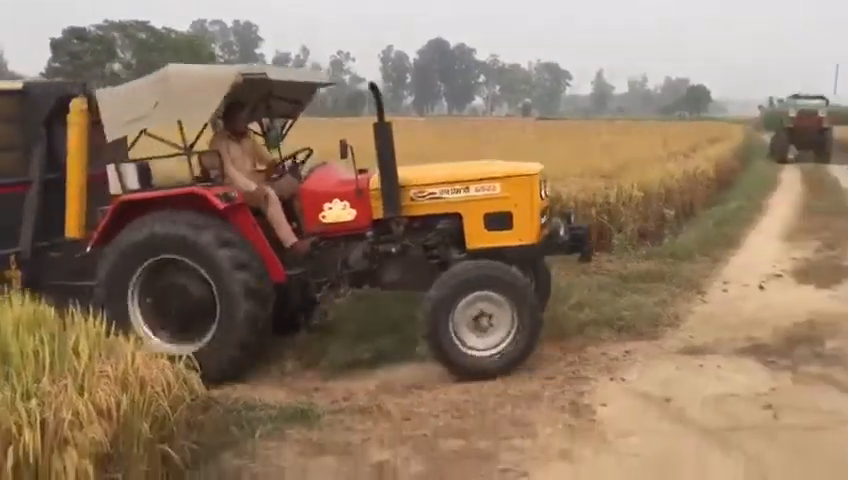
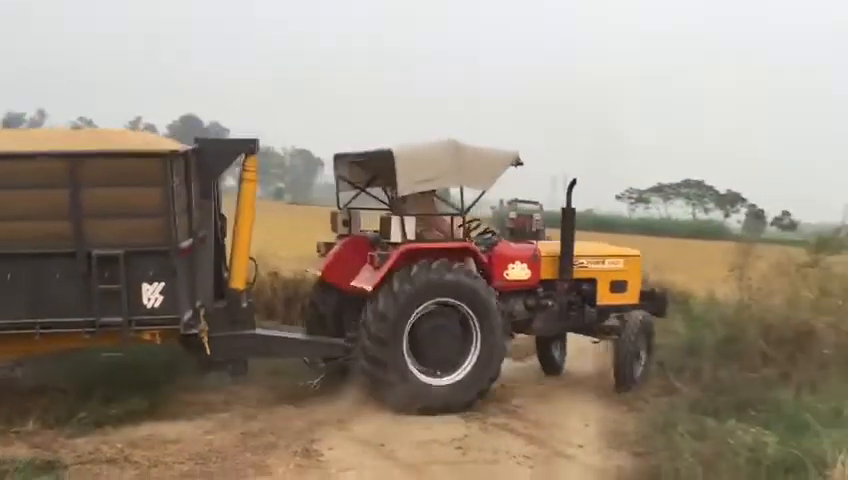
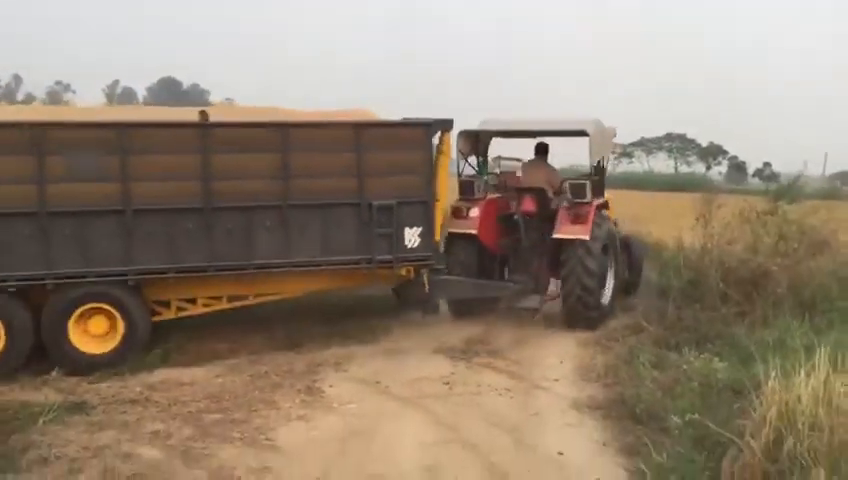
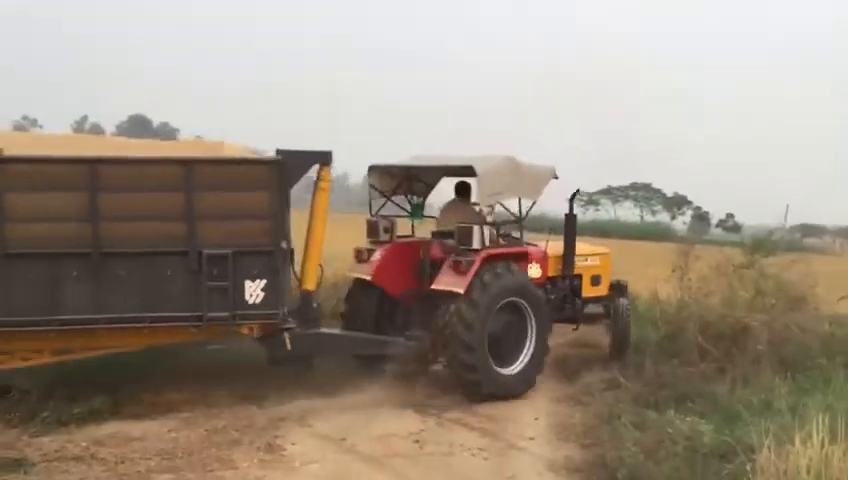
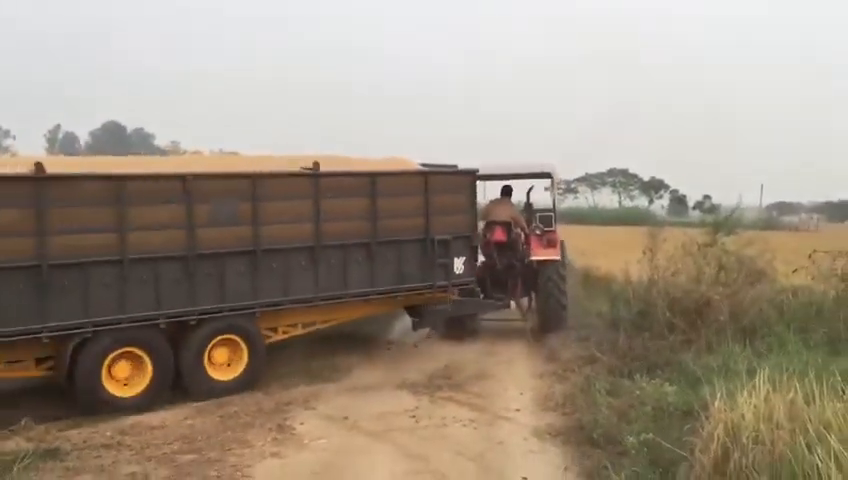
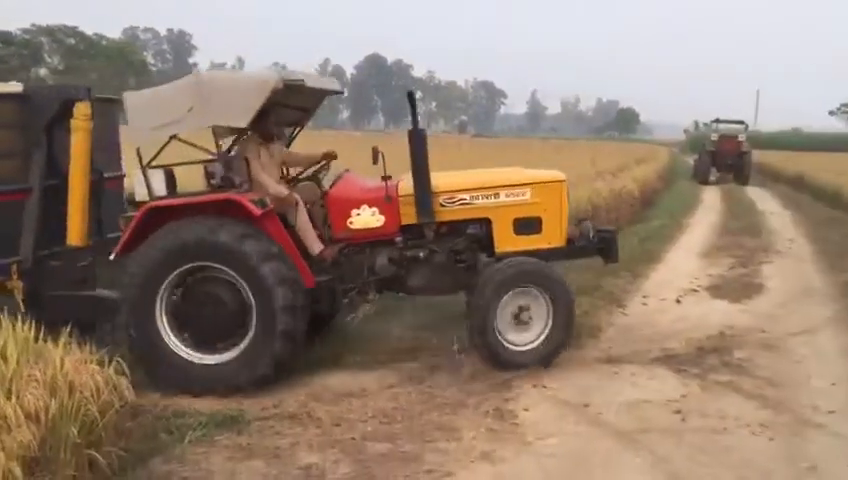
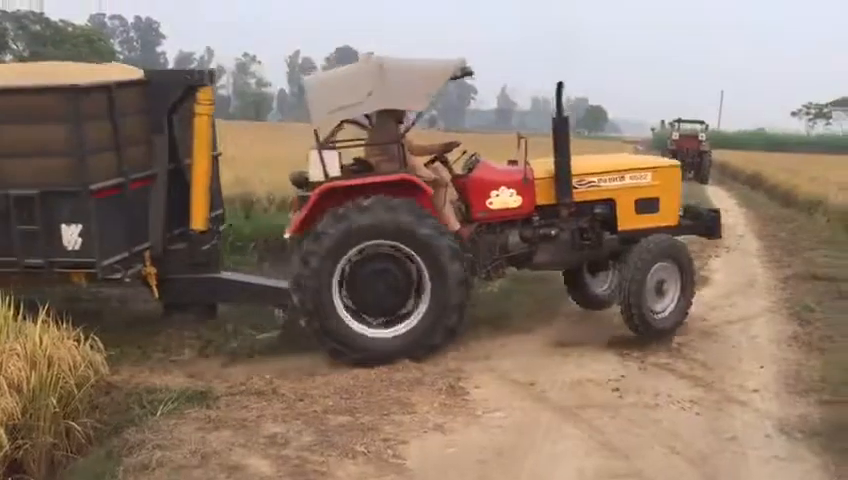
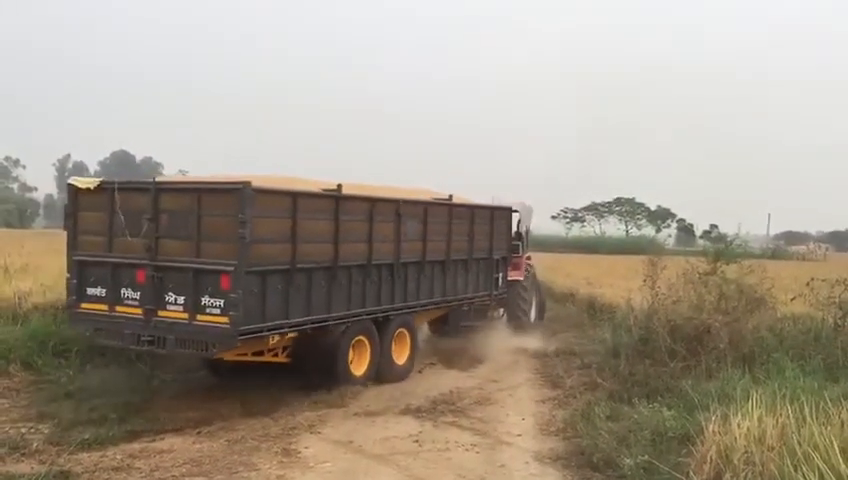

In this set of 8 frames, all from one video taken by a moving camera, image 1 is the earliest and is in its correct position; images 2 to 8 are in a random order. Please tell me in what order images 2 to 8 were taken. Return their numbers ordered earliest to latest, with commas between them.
6, 7, 2, 4, 3, 5, 8
